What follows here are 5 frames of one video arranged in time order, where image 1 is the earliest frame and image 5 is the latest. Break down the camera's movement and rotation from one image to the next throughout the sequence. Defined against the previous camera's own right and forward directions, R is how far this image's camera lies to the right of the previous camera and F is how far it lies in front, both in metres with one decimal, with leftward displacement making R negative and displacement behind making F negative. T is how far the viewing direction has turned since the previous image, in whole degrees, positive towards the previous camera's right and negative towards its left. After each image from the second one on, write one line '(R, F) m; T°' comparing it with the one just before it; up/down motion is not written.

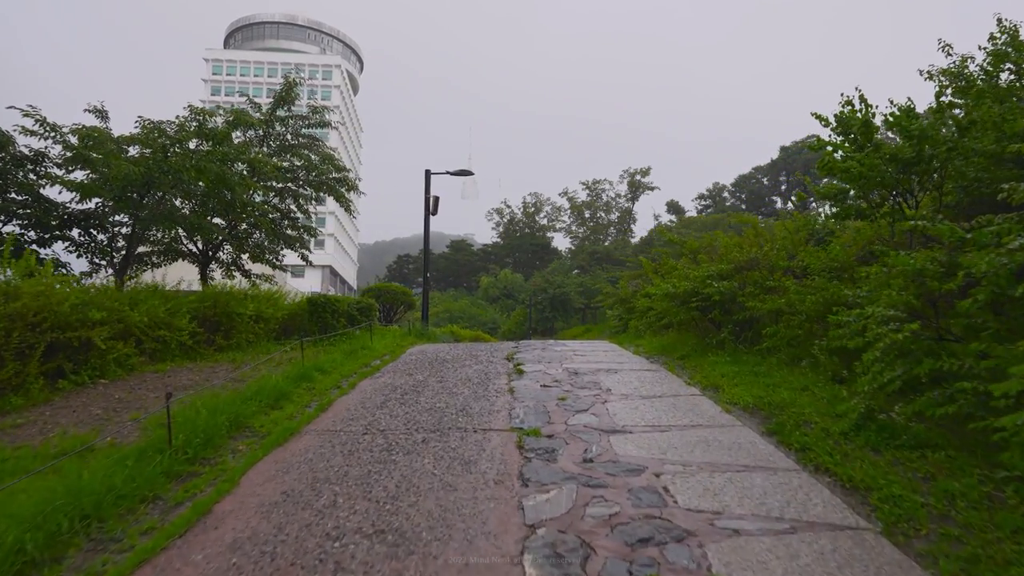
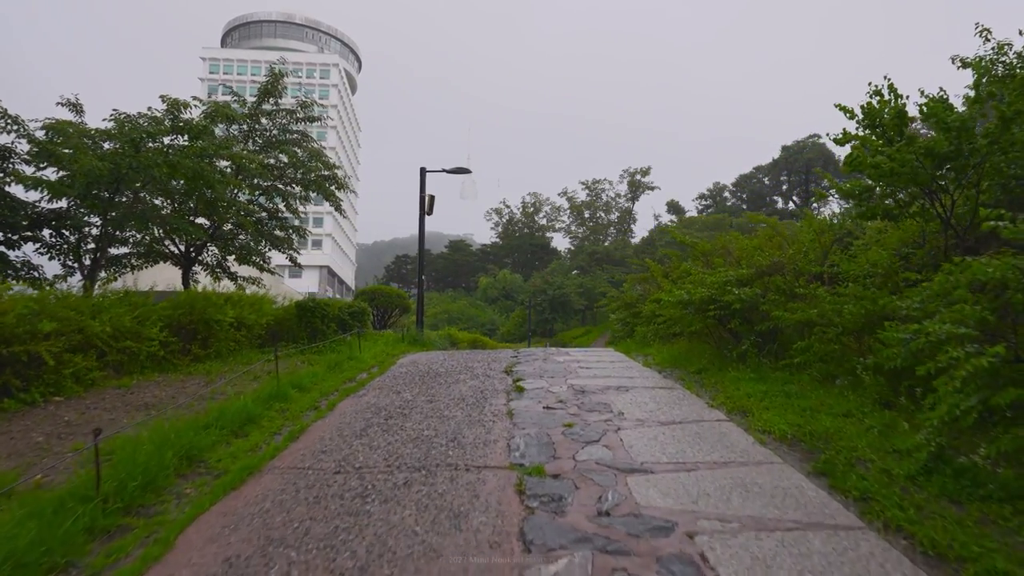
(0.0, +0.7) m; 0°
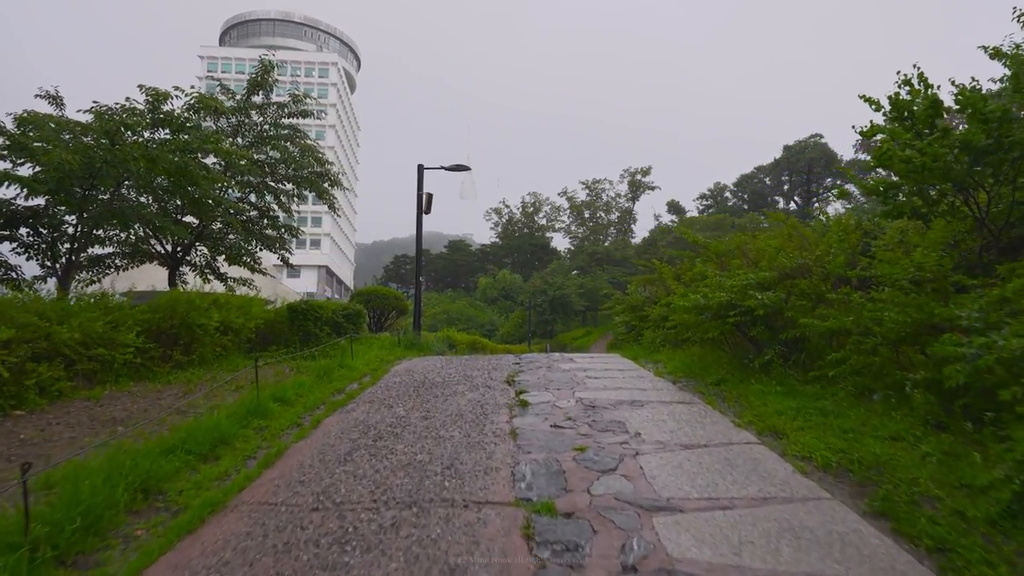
(0.0, +0.6) m; 0°
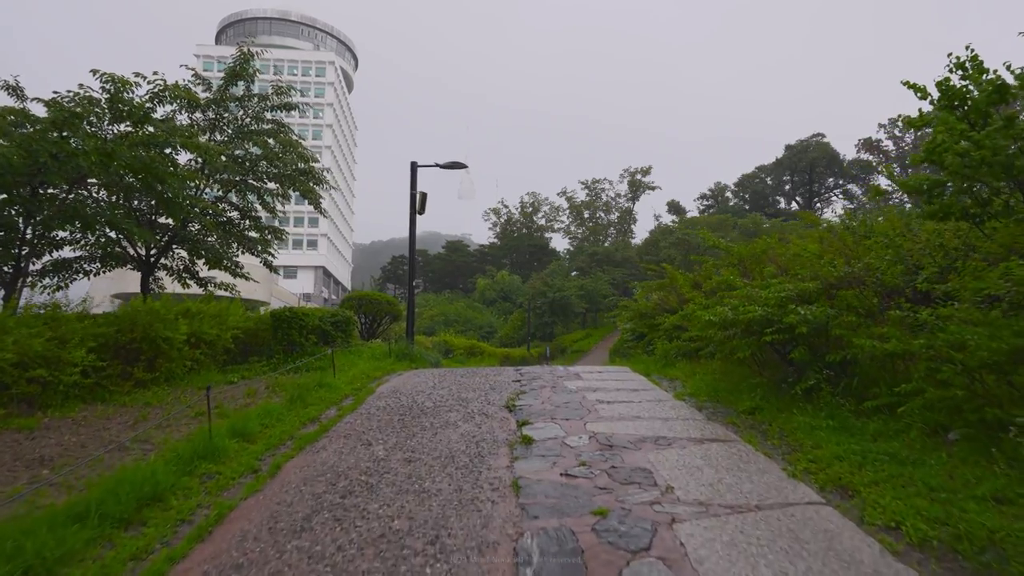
(0.0, +0.9) m; 0°
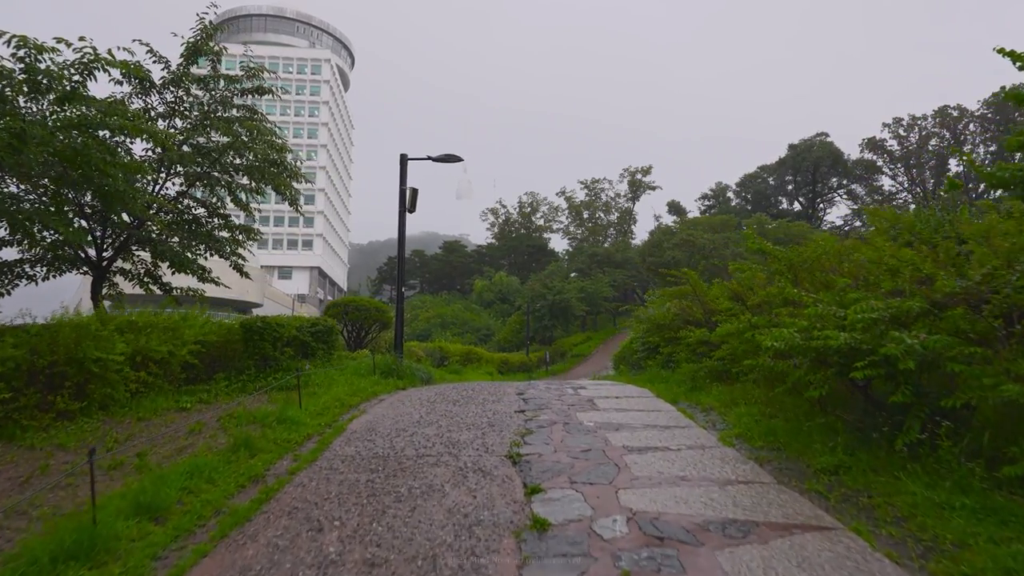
(0.0, +1.4) m; 0°
